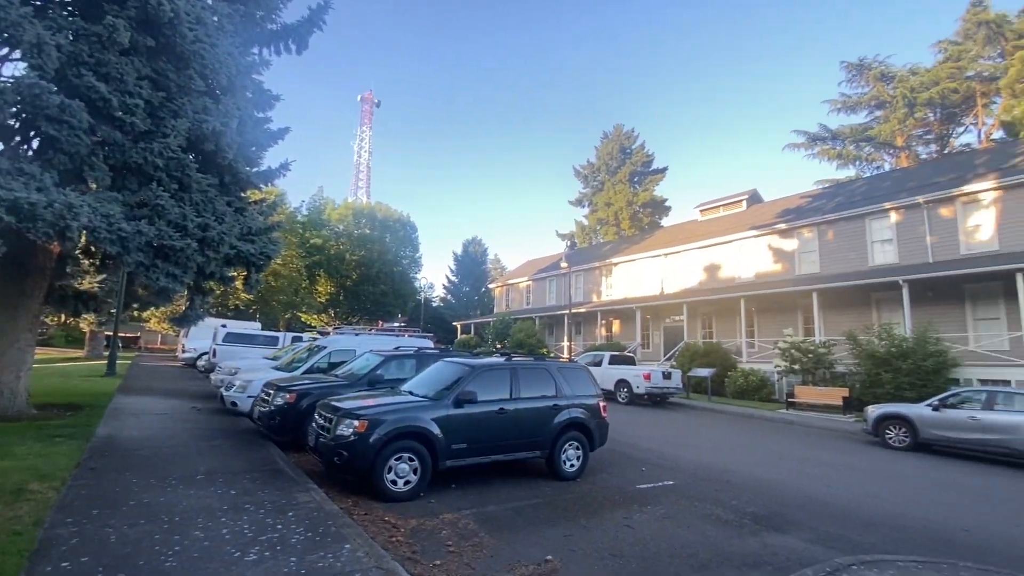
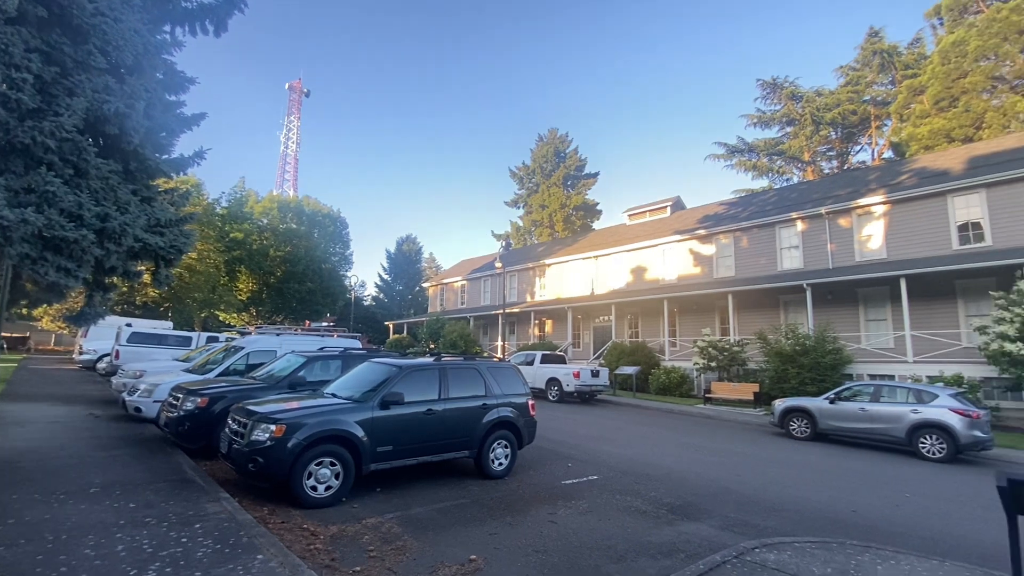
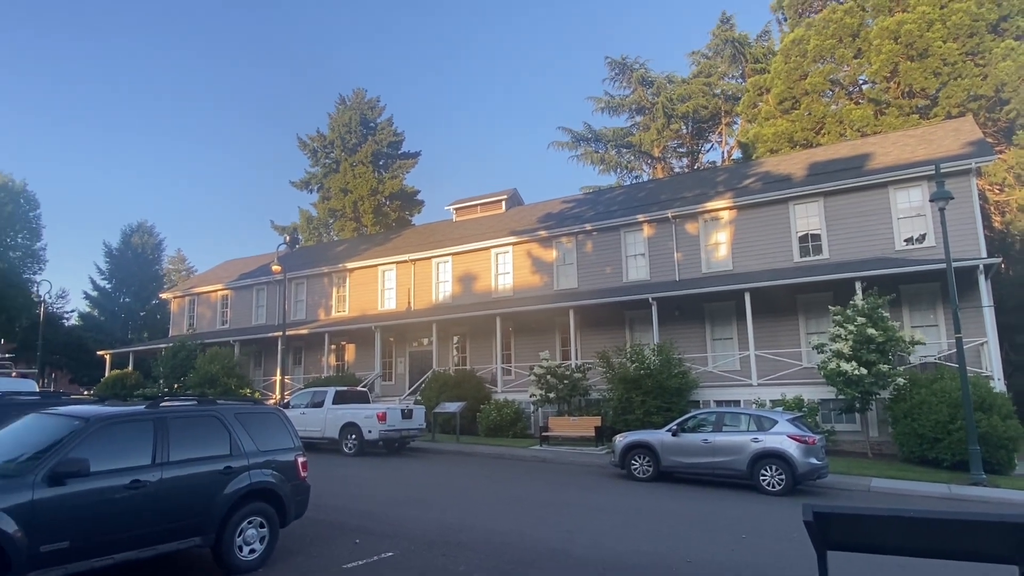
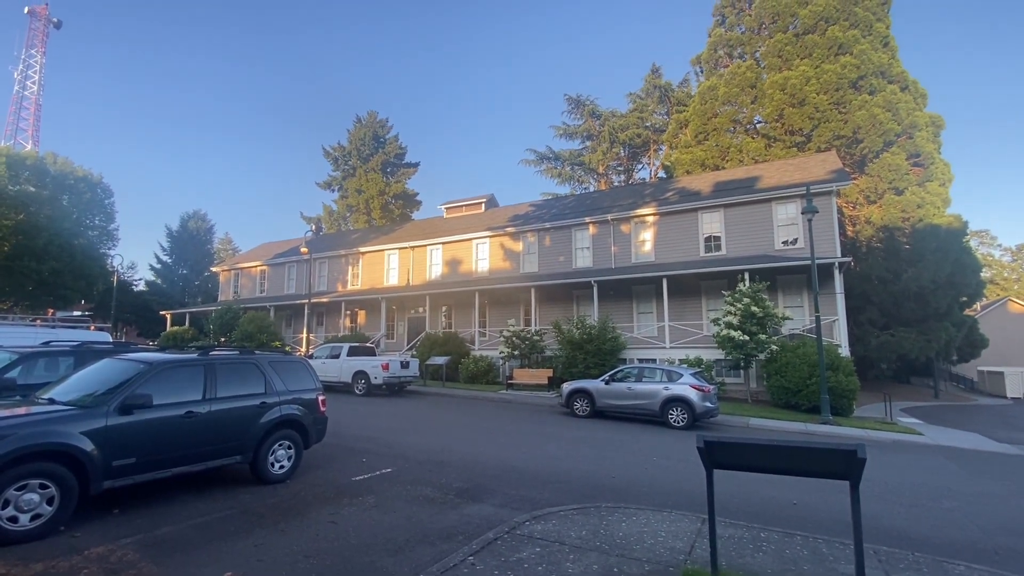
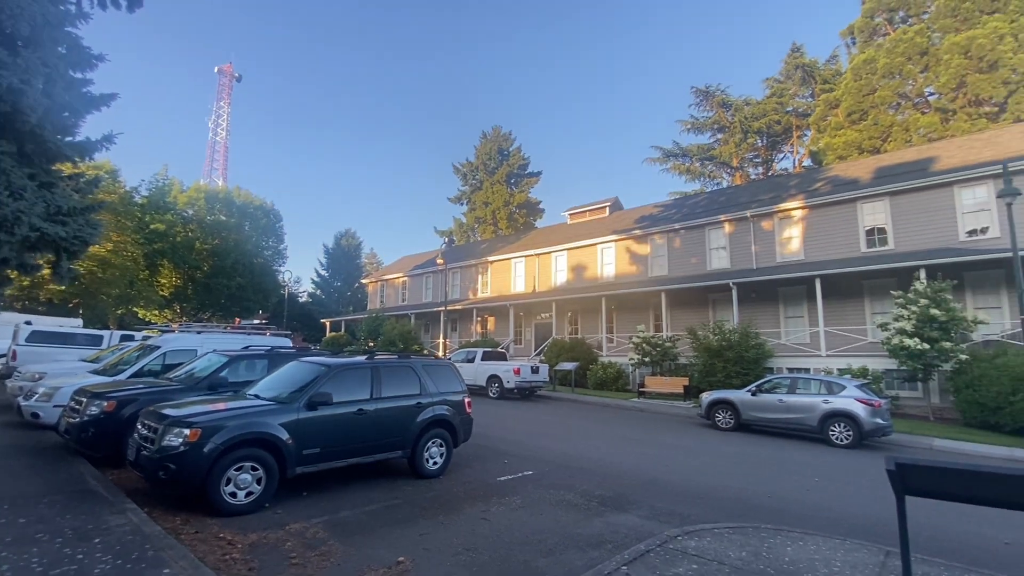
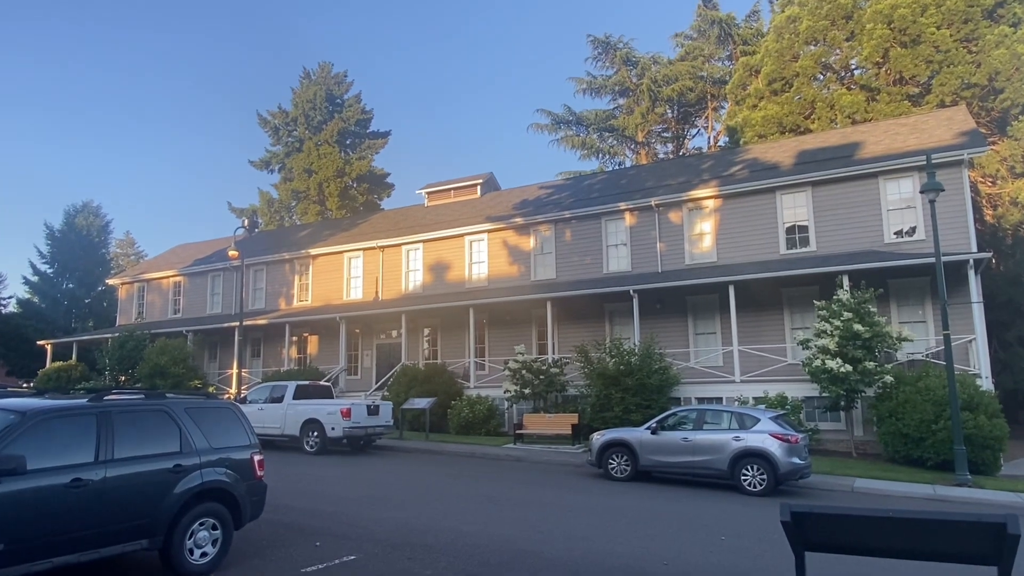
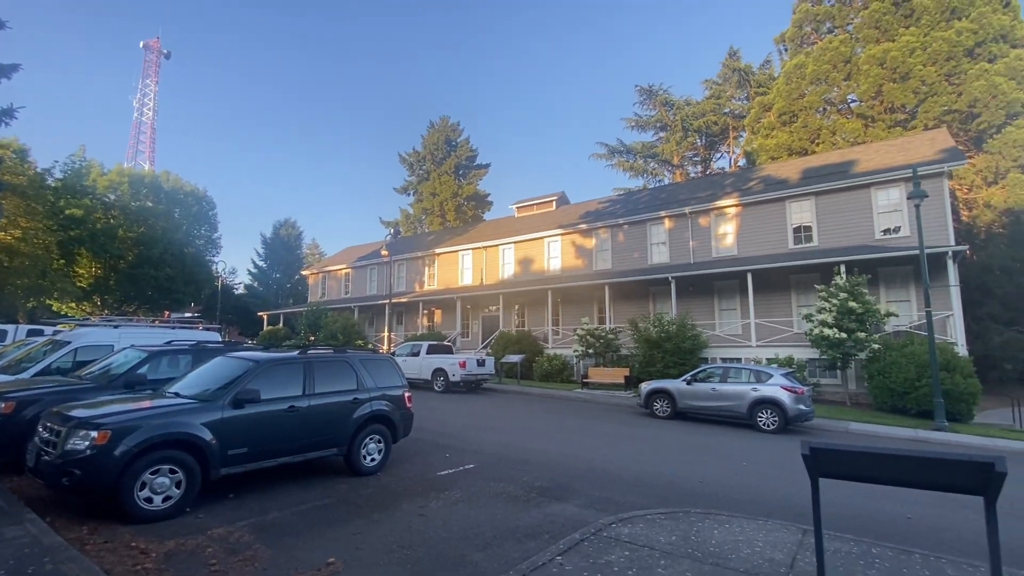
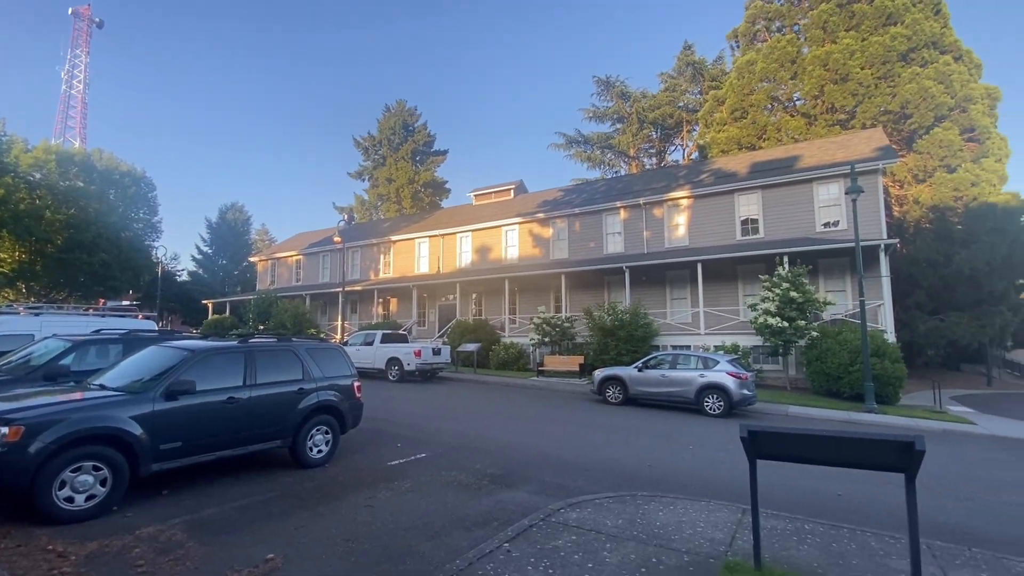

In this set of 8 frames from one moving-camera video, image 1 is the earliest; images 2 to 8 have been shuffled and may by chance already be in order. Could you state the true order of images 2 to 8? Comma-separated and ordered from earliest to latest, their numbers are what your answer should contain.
2, 5, 7, 8, 4, 6, 3
